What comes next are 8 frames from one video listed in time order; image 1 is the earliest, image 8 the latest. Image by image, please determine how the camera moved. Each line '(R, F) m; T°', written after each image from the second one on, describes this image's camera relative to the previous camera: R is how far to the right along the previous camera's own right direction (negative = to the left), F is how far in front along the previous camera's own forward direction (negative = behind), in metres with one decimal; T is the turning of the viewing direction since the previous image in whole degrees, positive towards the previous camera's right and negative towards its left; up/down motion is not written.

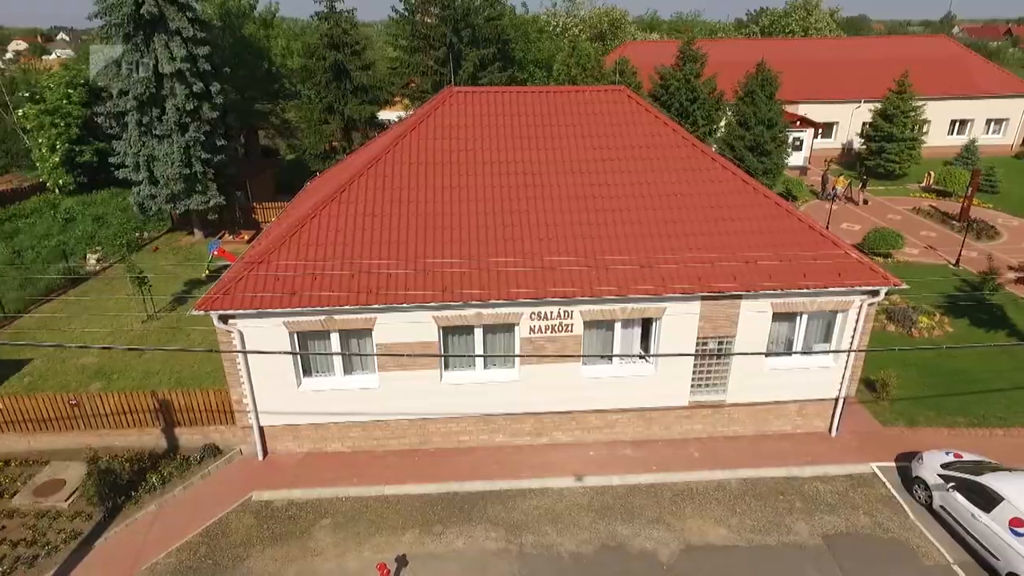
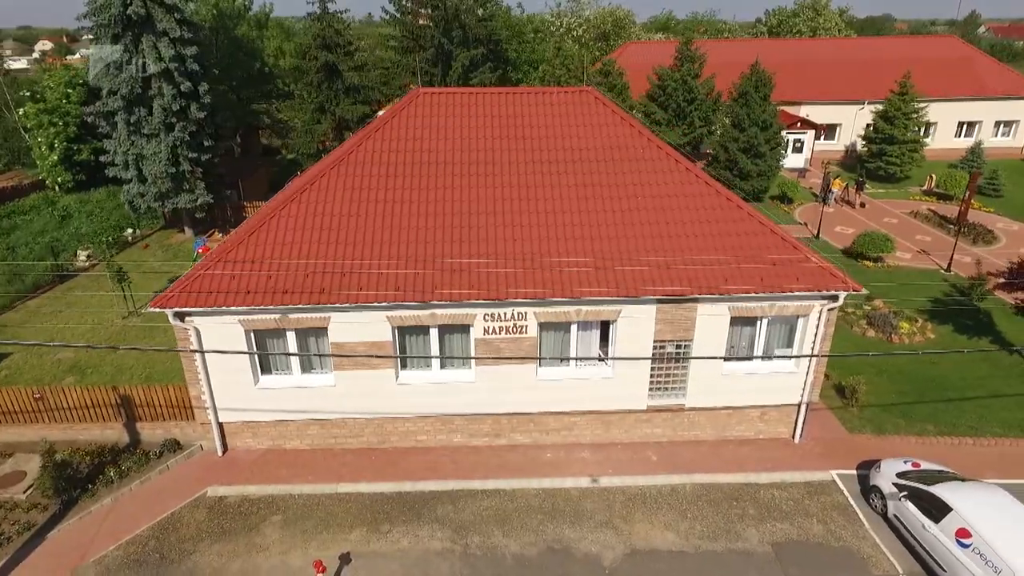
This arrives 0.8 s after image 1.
(+1.4, 0.0) m; -2°
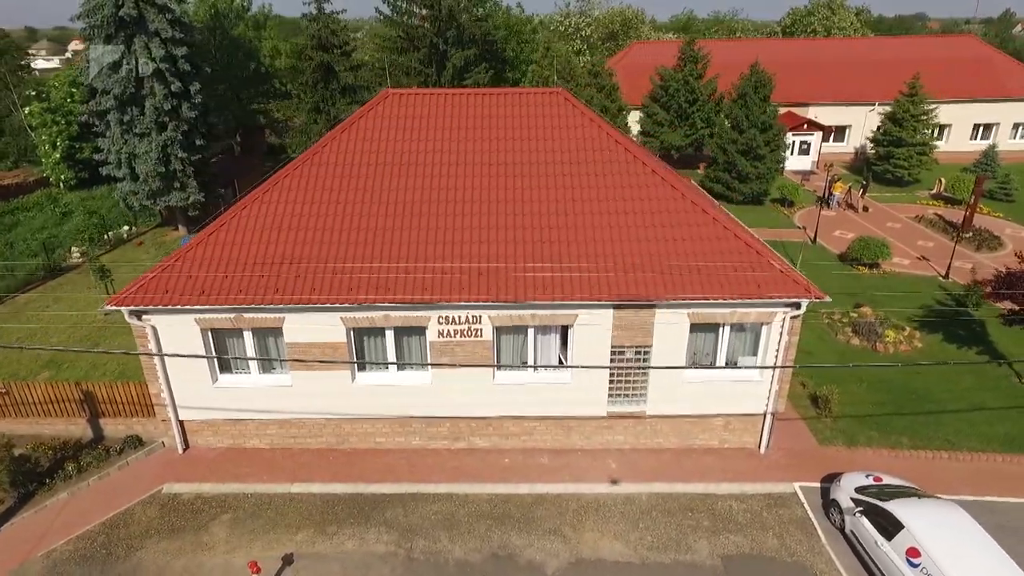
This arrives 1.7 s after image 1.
(+1.5, +0.1) m; -2°
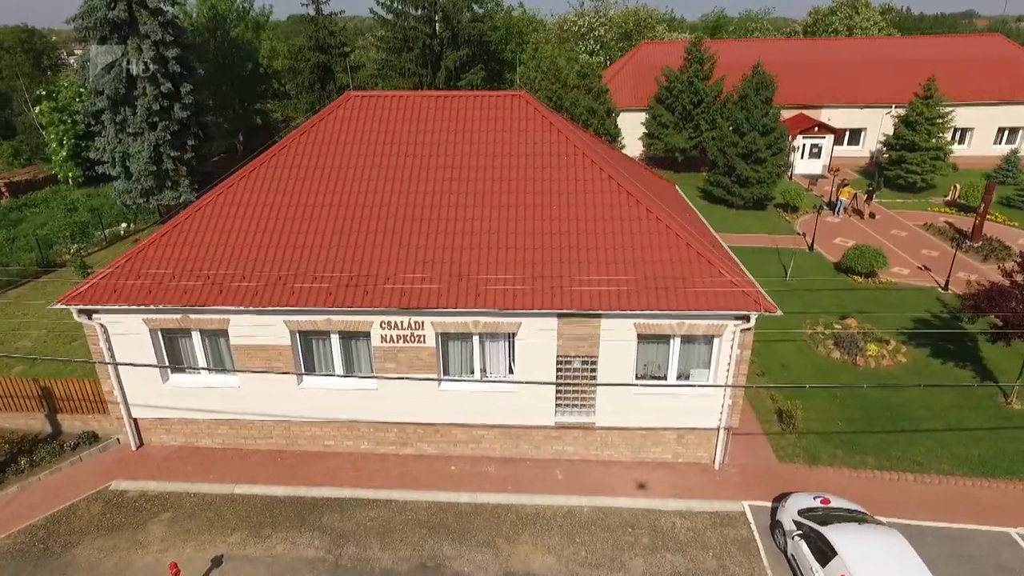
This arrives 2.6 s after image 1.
(+1.9, +0.2) m; -3°
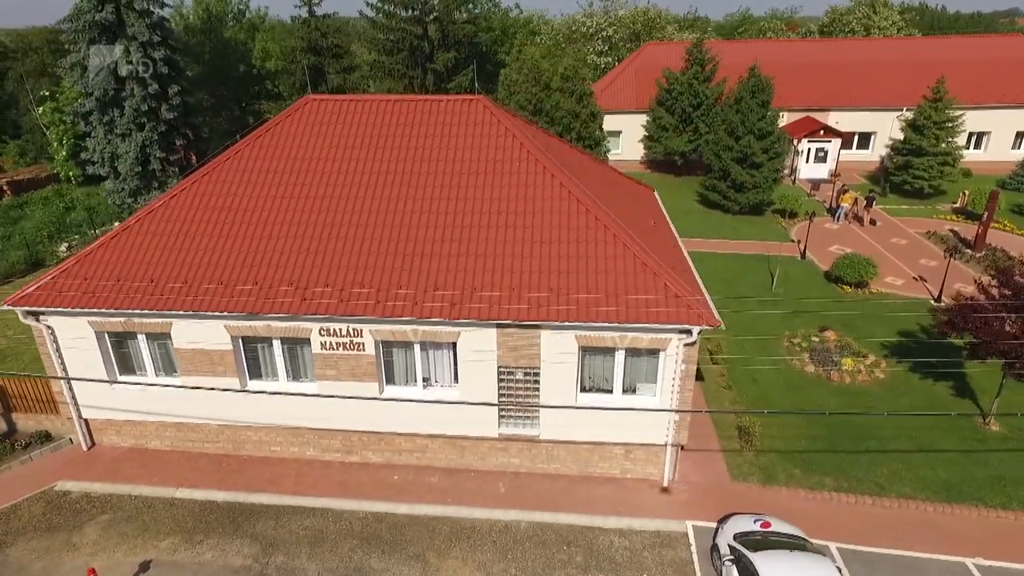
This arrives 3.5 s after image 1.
(+1.8, +0.3) m; -2°
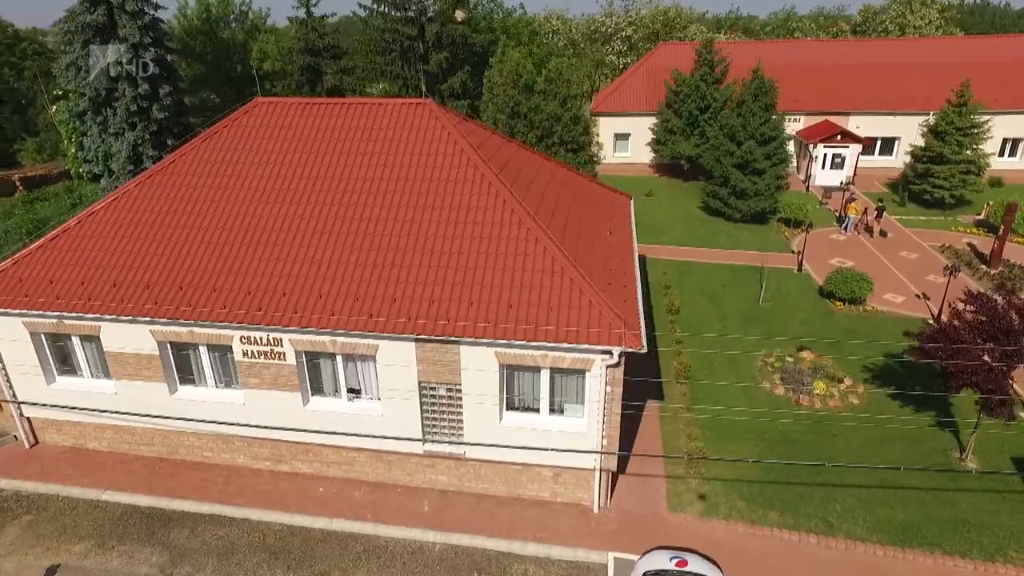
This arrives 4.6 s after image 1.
(+2.4, +0.6) m; -4°
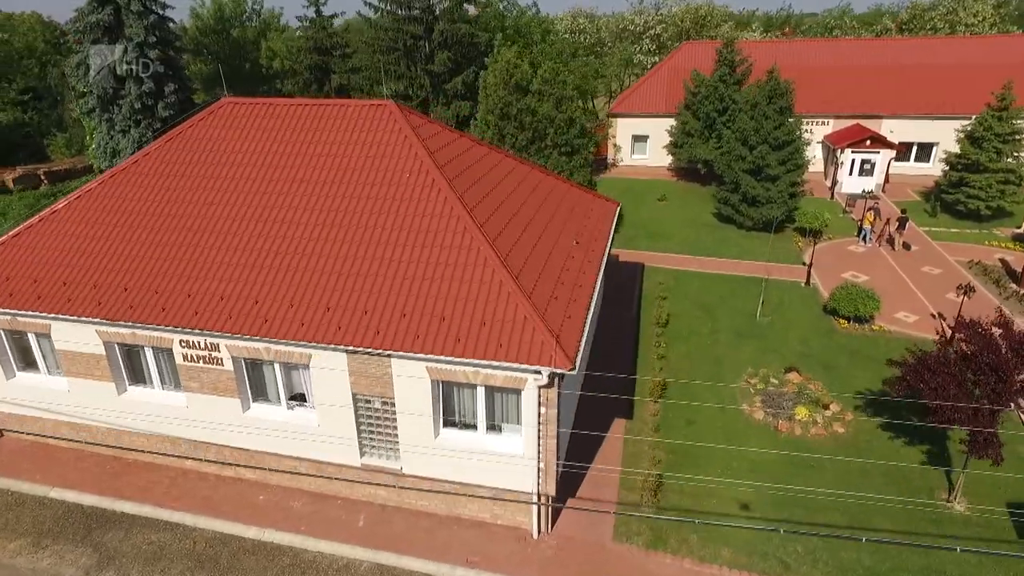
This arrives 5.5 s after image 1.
(+2.1, +0.7) m; -4°
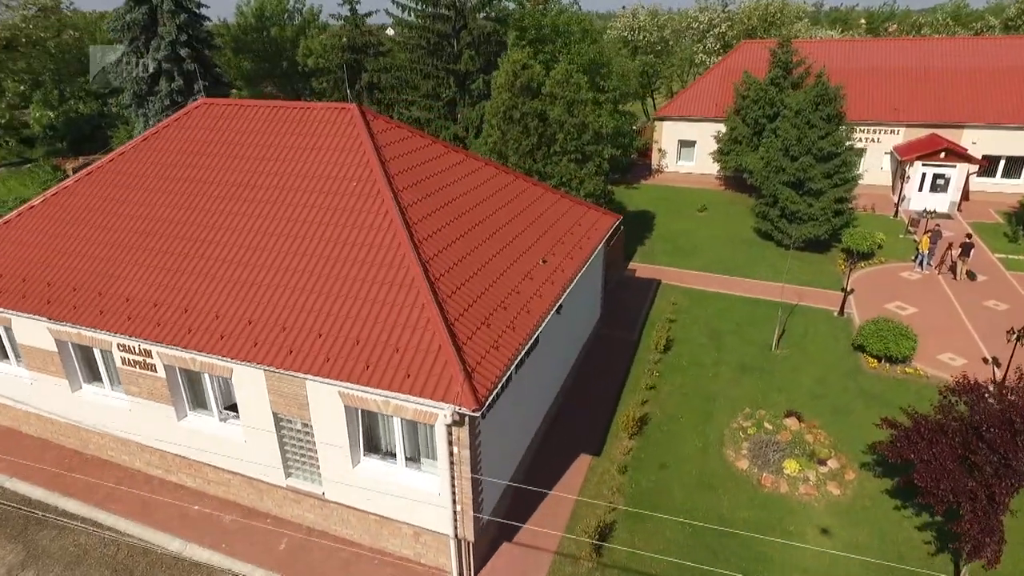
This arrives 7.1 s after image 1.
(+2.7, +1.2) m; -7°
